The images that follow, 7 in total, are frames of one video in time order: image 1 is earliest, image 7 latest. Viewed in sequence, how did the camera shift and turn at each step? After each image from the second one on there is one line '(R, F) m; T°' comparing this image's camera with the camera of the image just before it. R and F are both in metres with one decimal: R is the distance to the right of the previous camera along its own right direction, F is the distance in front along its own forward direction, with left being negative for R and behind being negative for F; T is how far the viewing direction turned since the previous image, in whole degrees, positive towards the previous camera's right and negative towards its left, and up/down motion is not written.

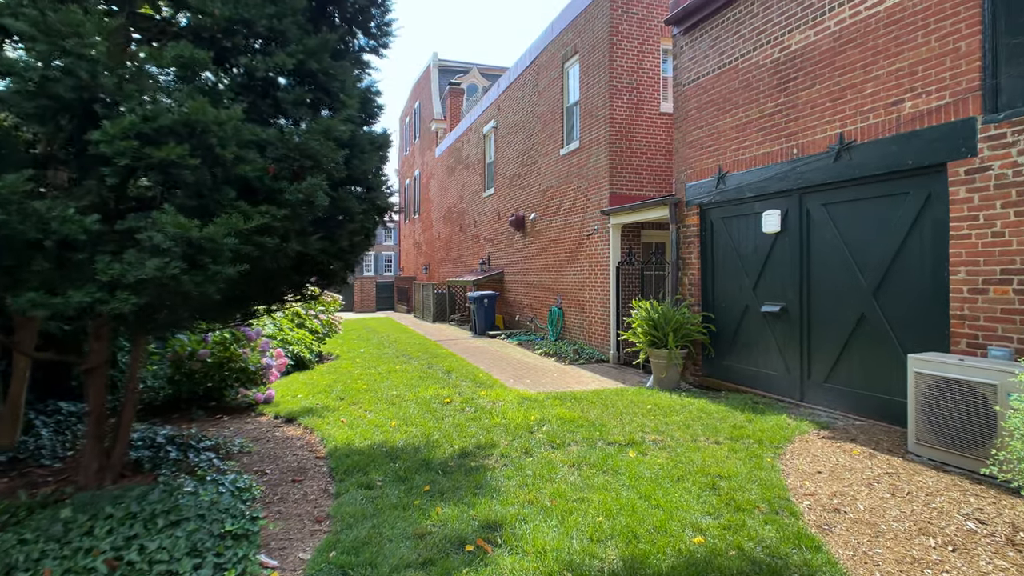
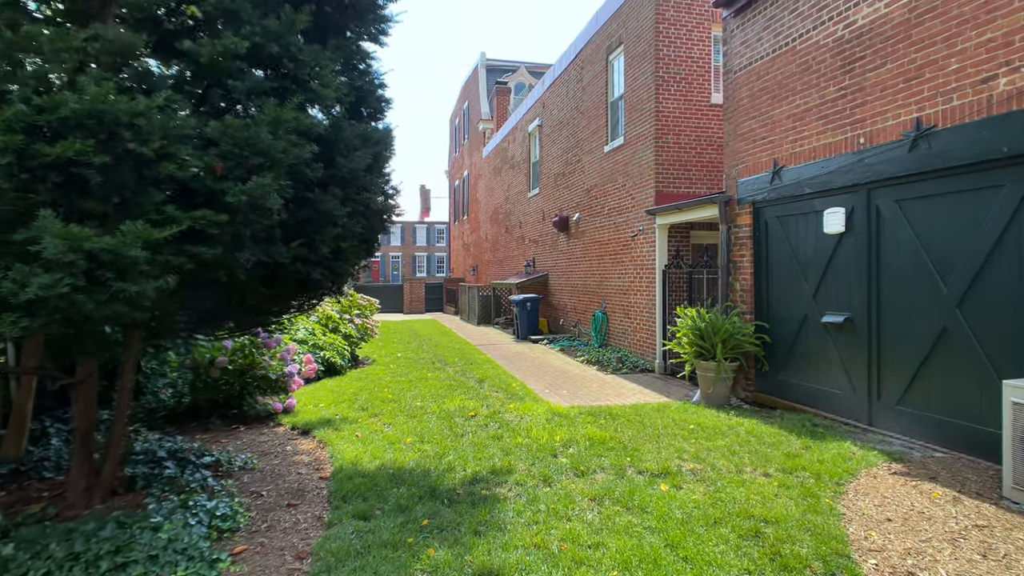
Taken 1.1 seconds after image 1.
(+0.3, +0.4) m; -6°
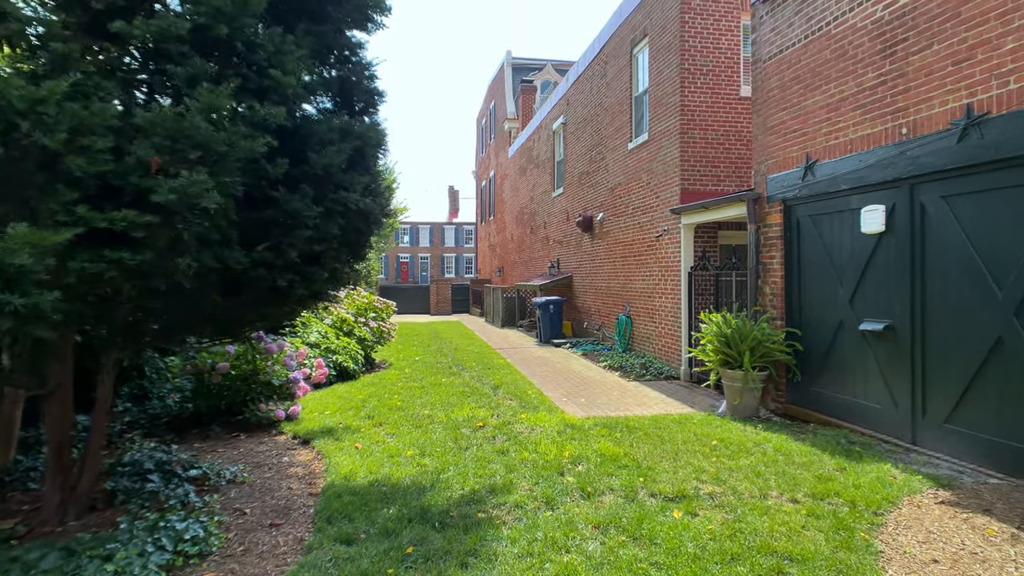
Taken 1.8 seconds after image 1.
(+0.2, +0.3) m; -3°
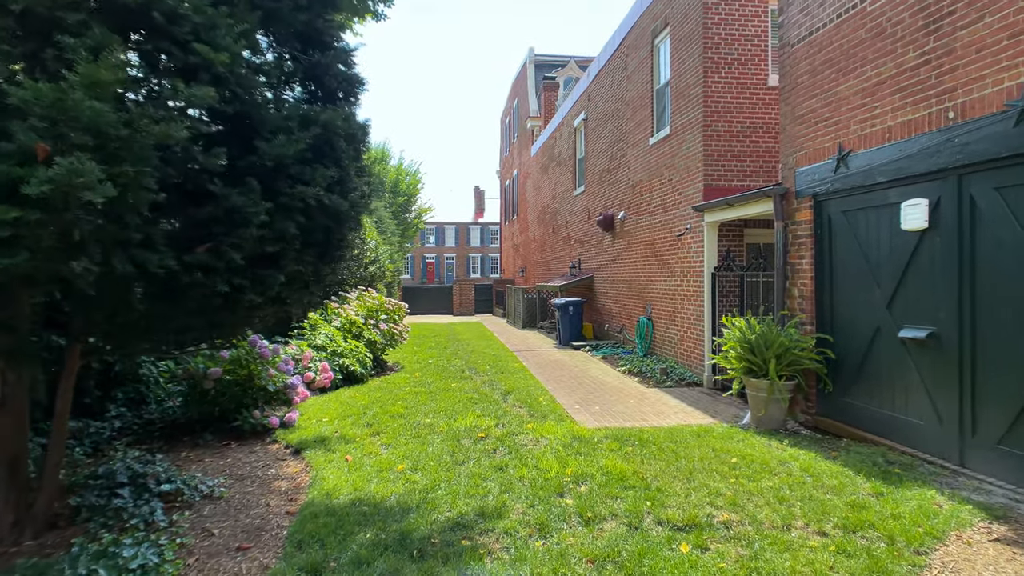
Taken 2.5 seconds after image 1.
(+0.2, +0.3) m; -3°
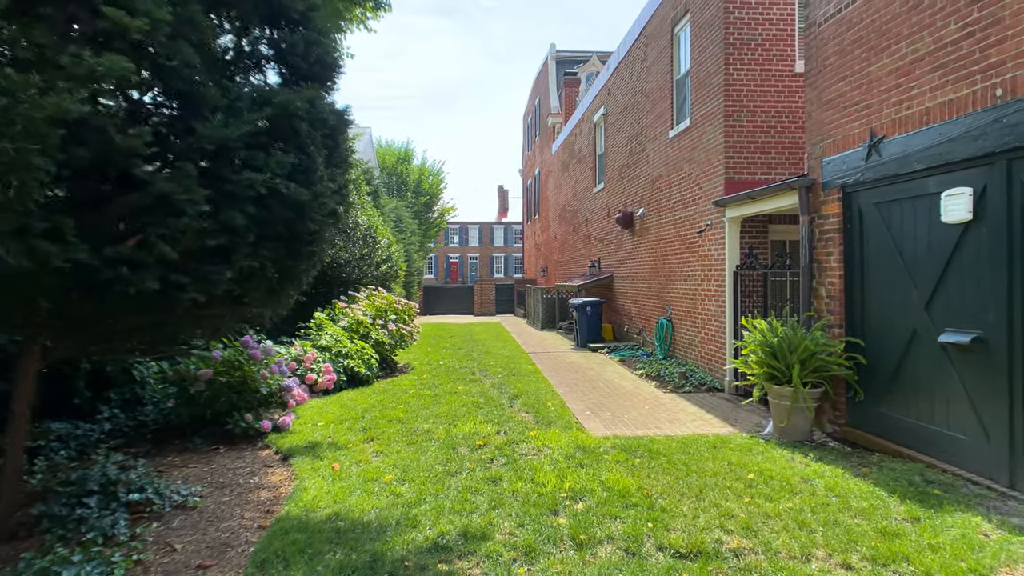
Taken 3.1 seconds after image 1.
(+0.2, +0.3) m; -3°
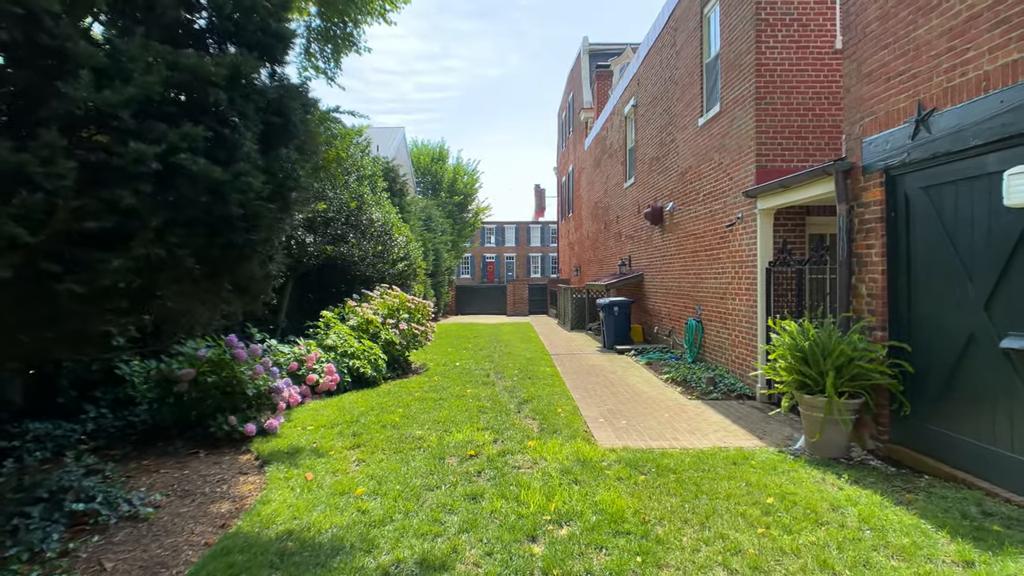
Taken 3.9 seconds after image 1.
(+0.4, +0.4) m; -4°
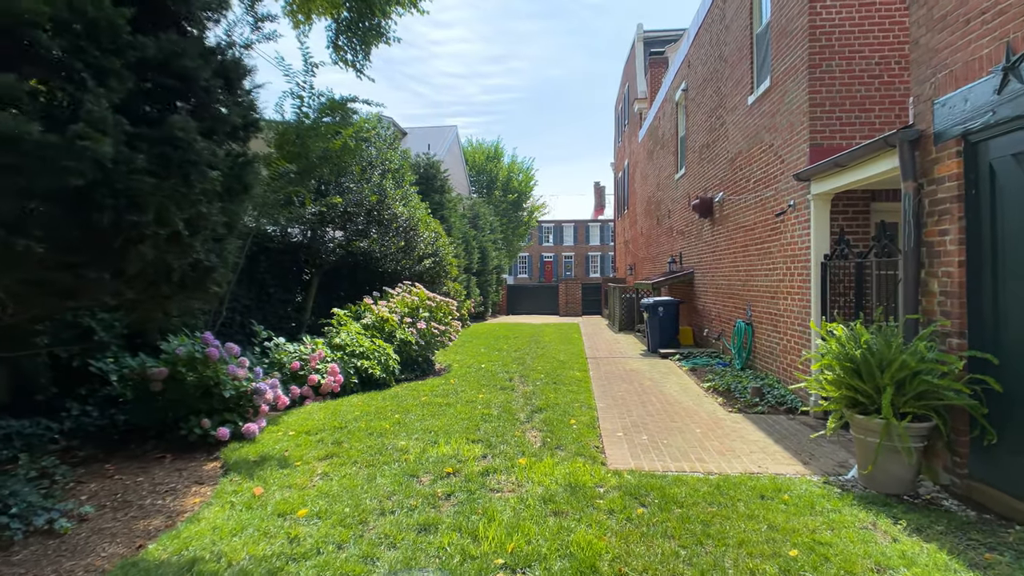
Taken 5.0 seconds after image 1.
(+0.6, +0.6) m; -7°
